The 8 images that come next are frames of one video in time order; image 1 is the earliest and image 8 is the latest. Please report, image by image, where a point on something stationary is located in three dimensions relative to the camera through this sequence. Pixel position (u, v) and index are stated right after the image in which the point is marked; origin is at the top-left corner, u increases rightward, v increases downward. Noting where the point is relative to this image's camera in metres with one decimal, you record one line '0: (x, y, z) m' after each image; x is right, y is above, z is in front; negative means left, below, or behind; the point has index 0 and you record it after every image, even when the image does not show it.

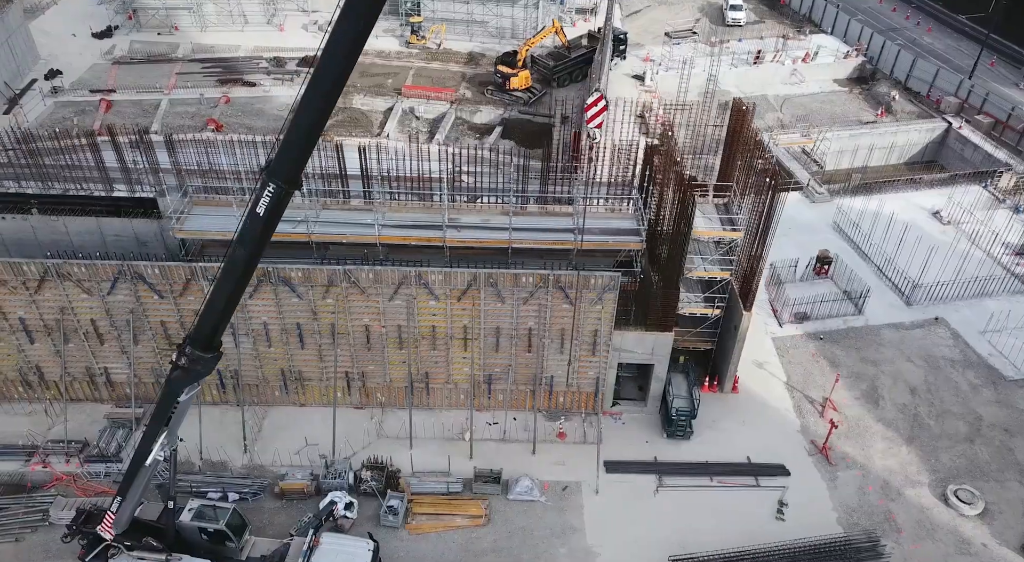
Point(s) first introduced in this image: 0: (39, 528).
0: (-12.2, -6.4, +20.1) m
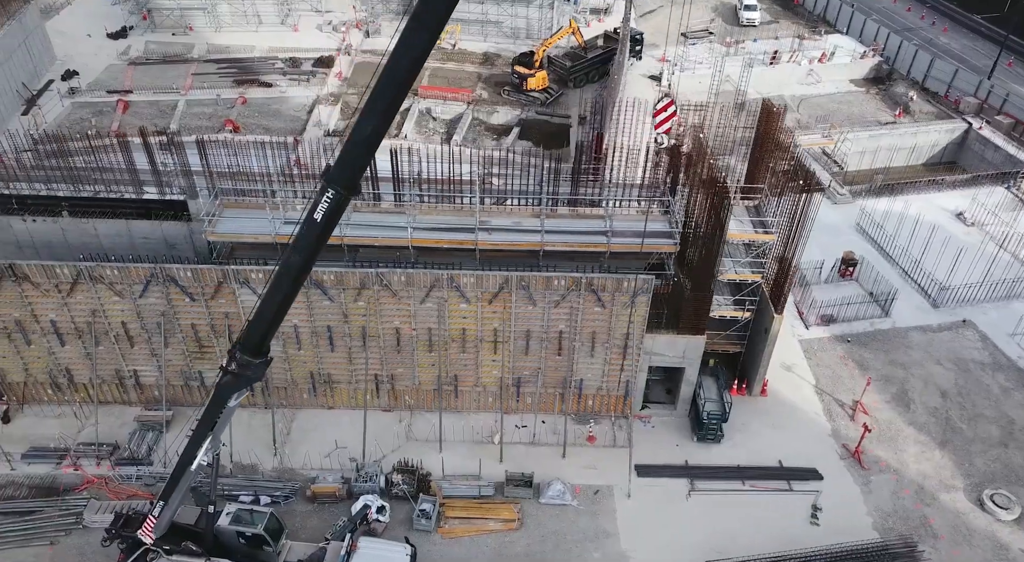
0: (-11.4, -6.5, +20.0) m
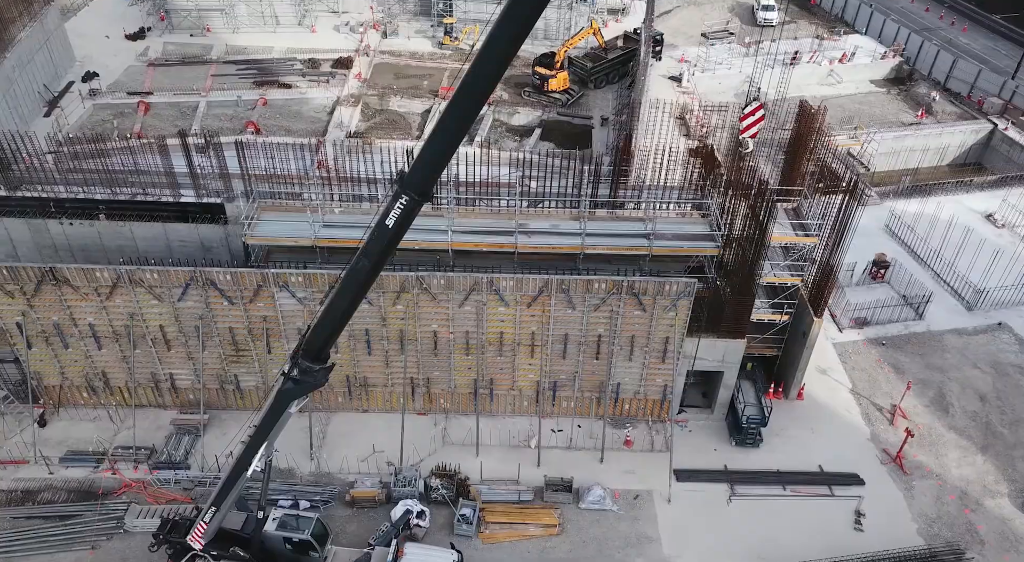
0: (-10.3, -6.6, +20.0) m
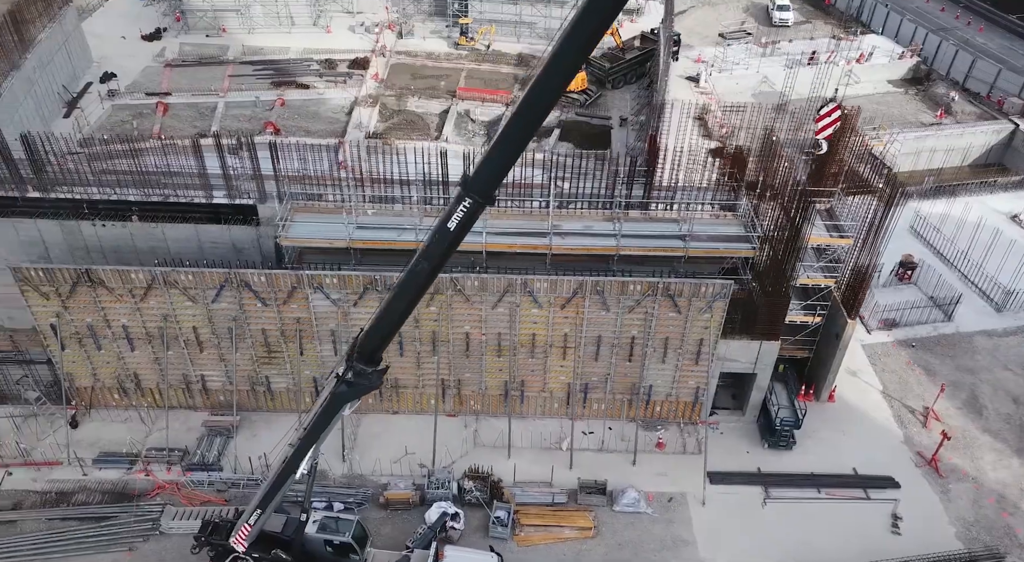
0: (-9.3, -6.6, +20.0) m
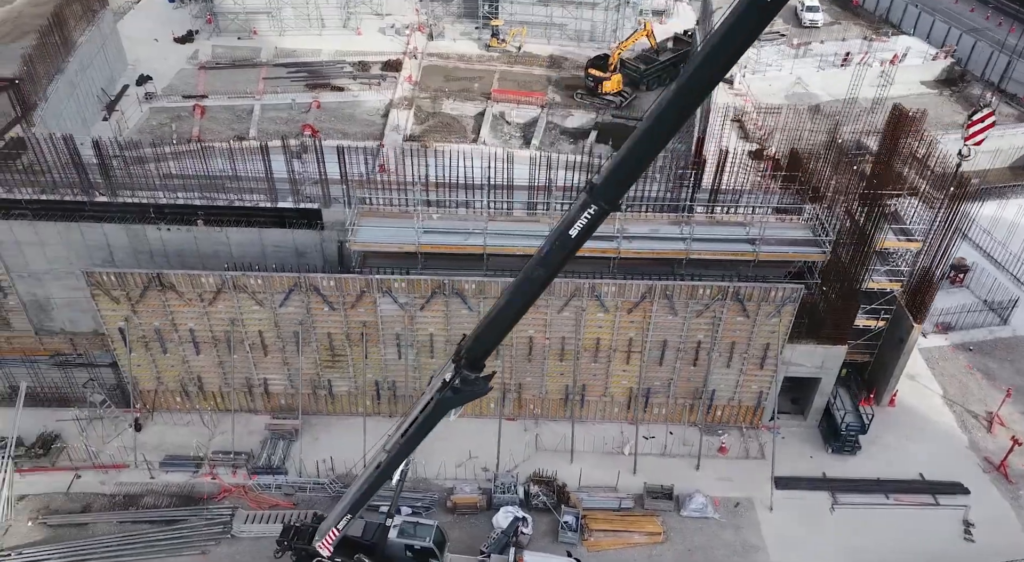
0: (-7.5, -6.7, +20.0) m
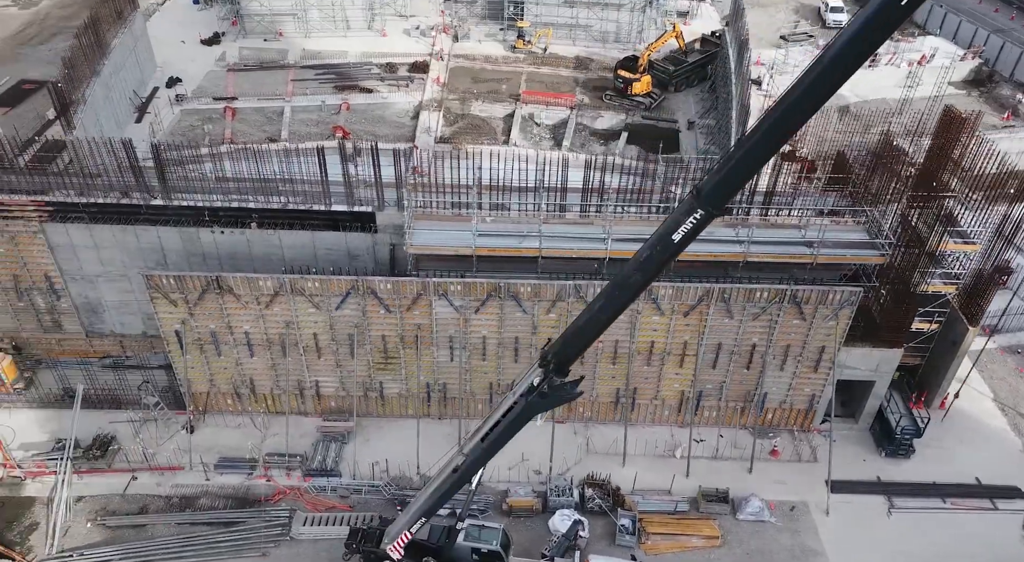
0: (-6.0, -6.8, +20.1) m
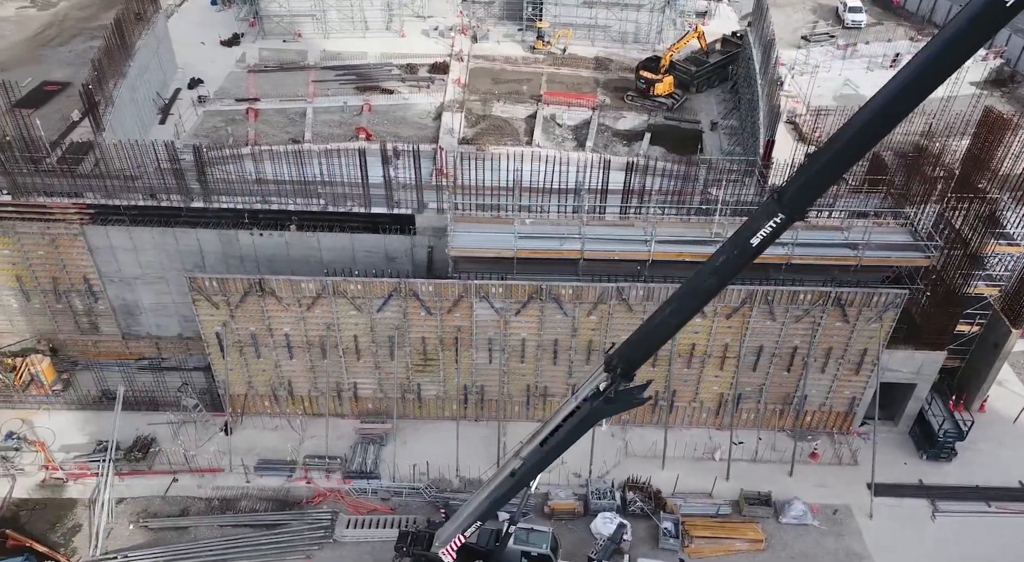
0: (-4.9, -6.9, +20.1) m
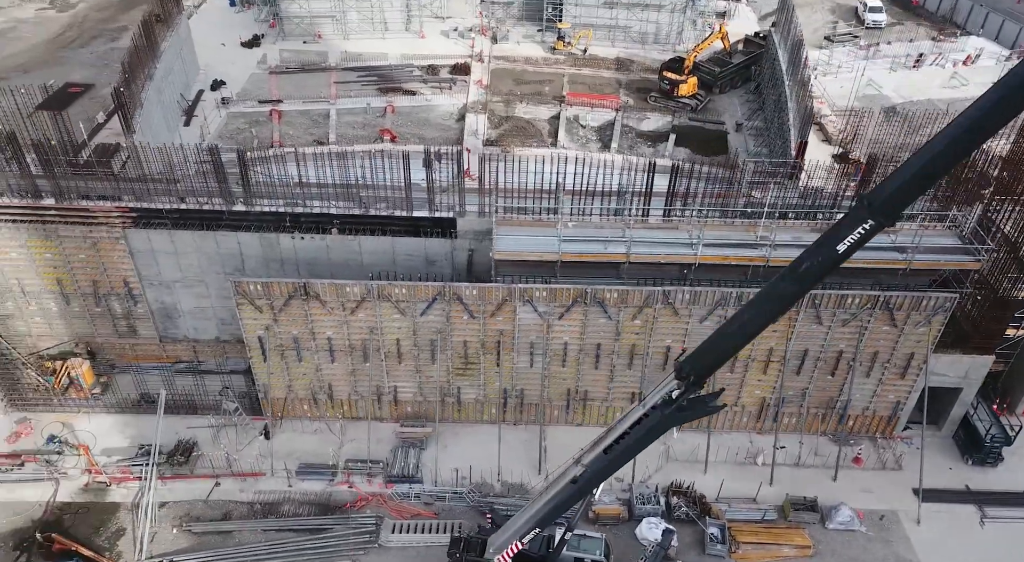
0: (-3.7, -7.0, +20.0) m
